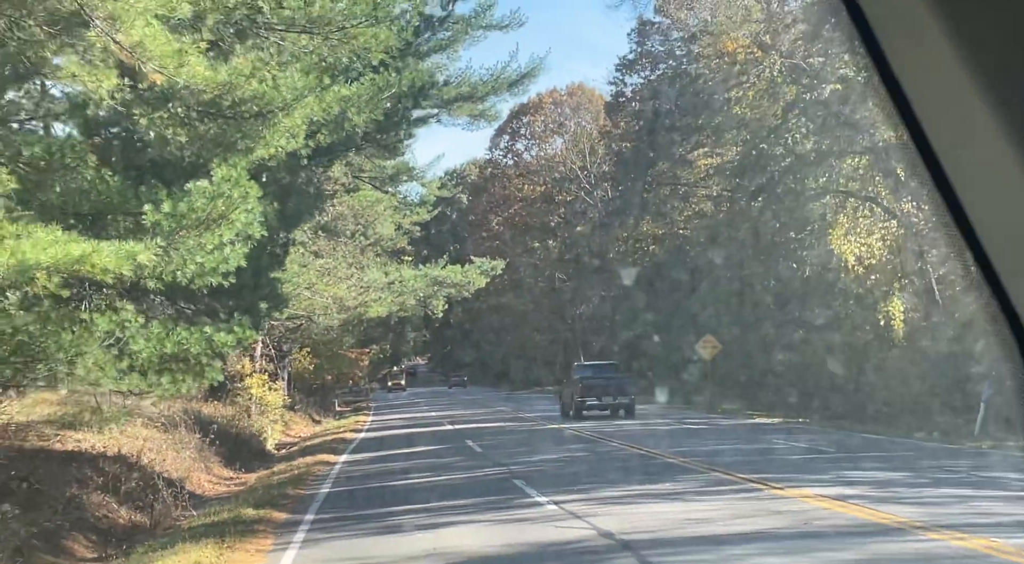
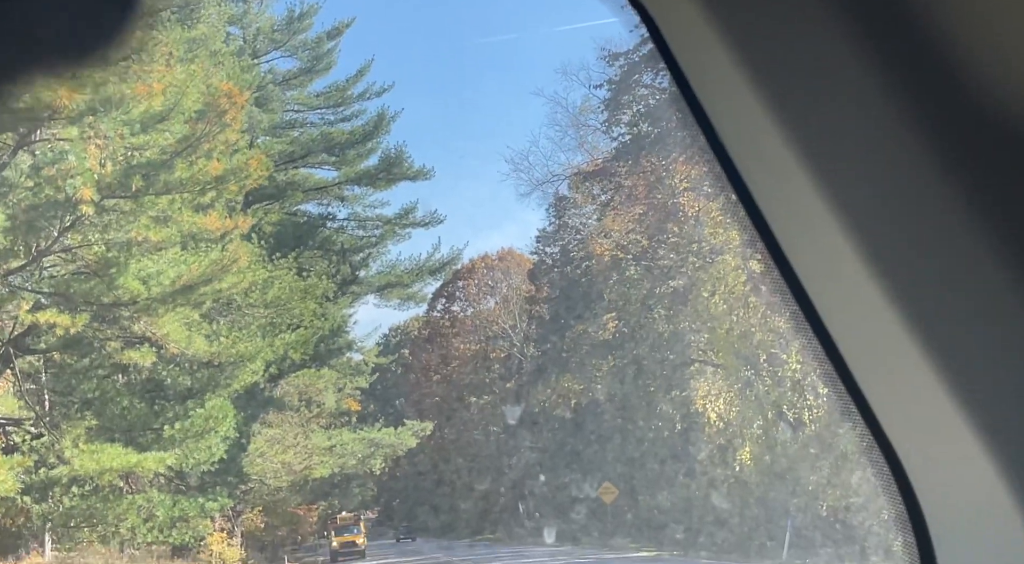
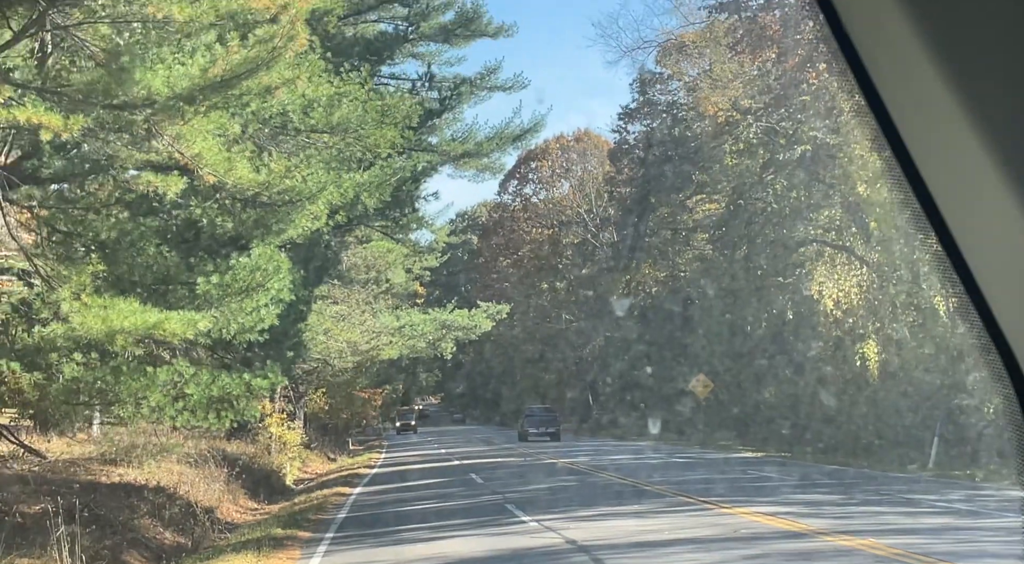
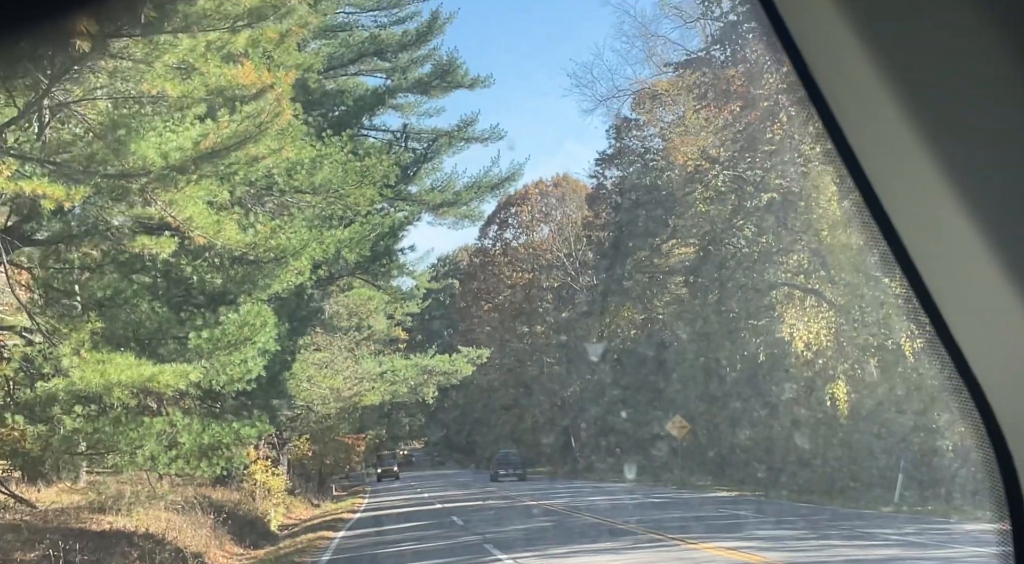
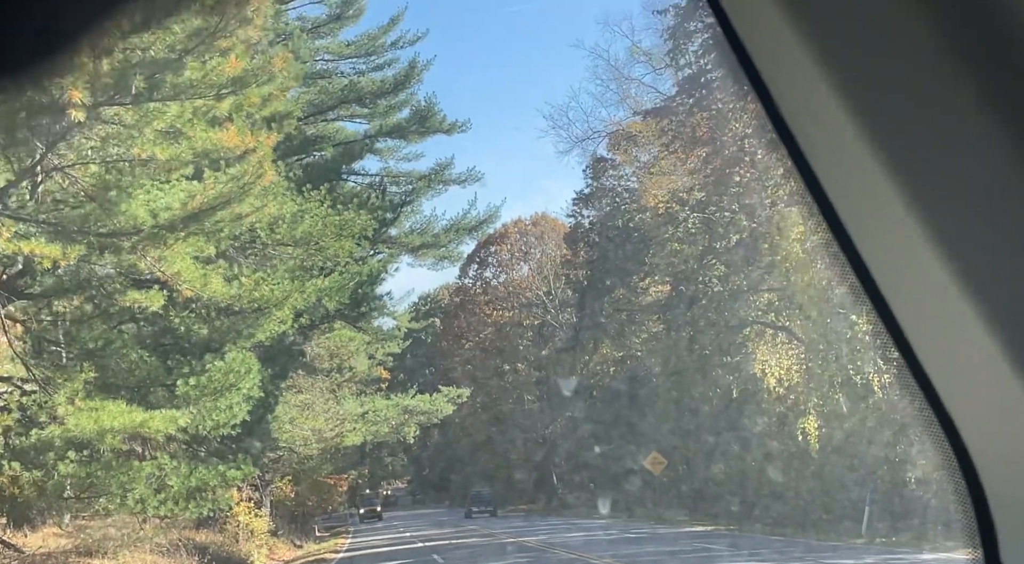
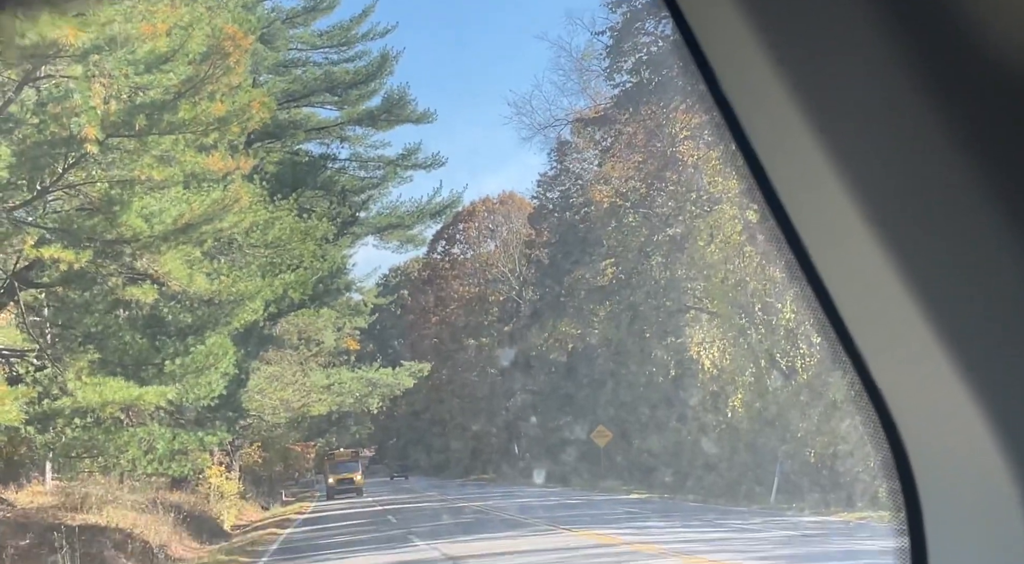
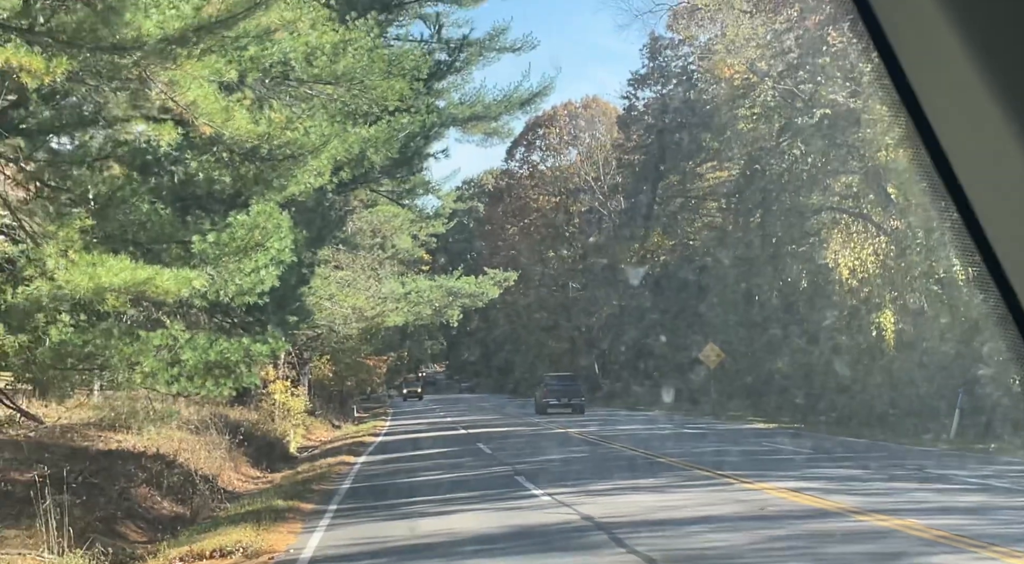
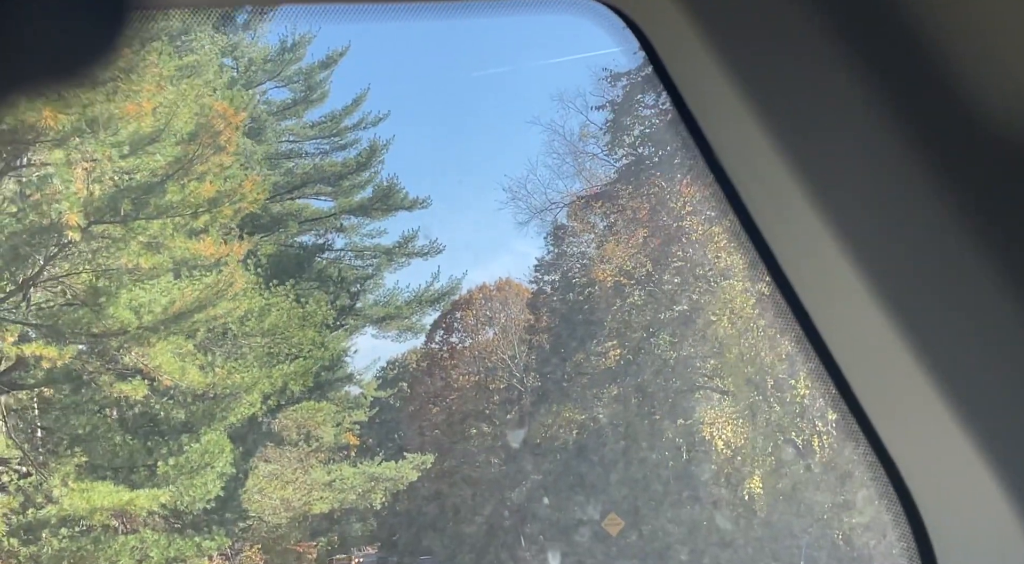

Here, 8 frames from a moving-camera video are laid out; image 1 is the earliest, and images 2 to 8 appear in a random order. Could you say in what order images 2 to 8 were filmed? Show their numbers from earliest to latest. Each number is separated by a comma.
7, 3, 4, 5, 8, 2, 6
